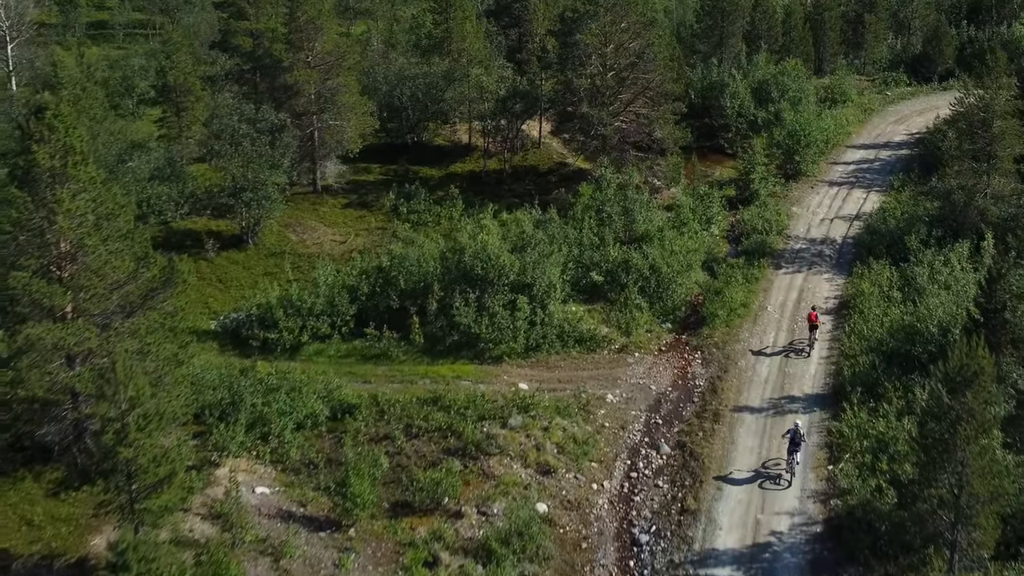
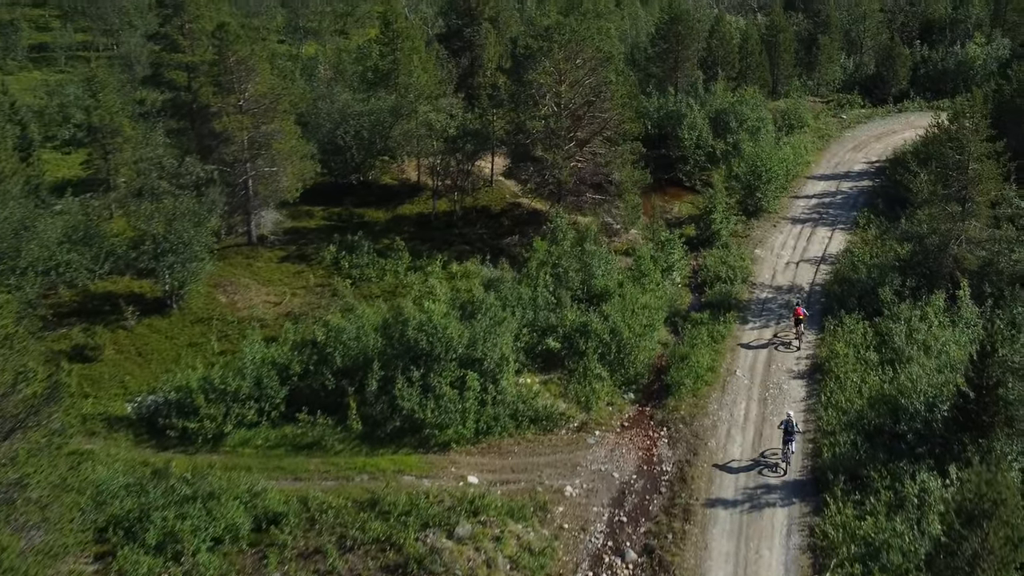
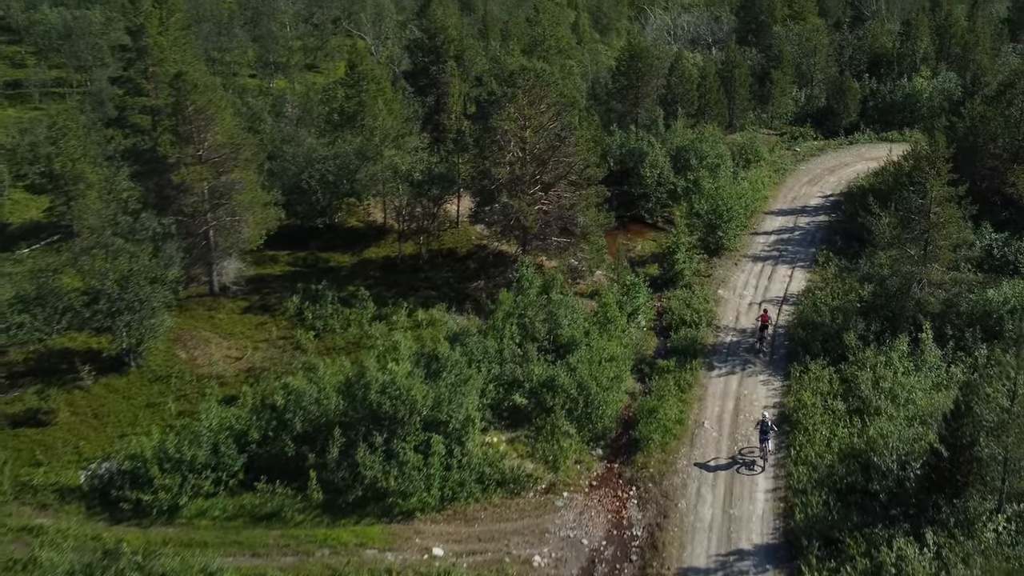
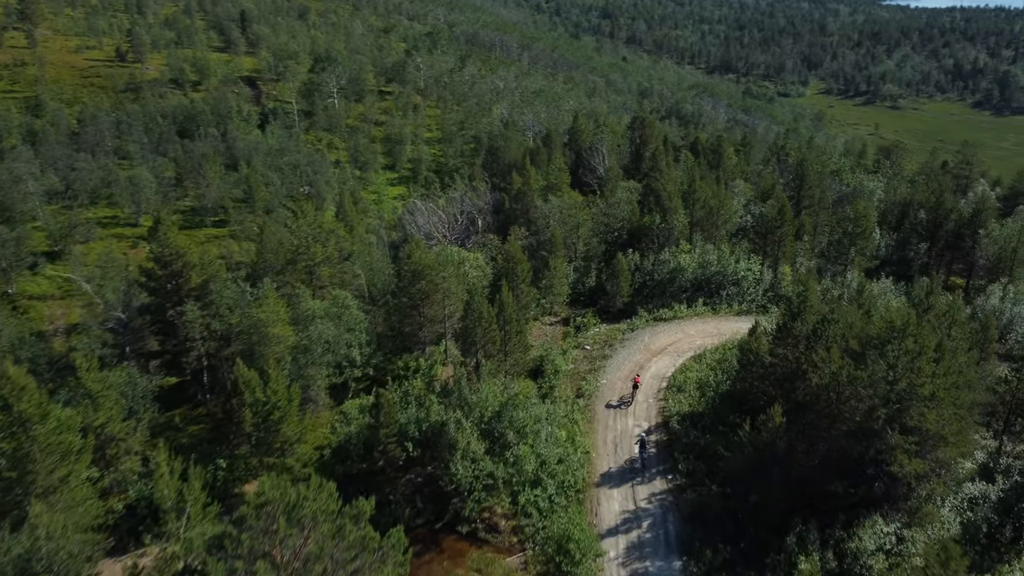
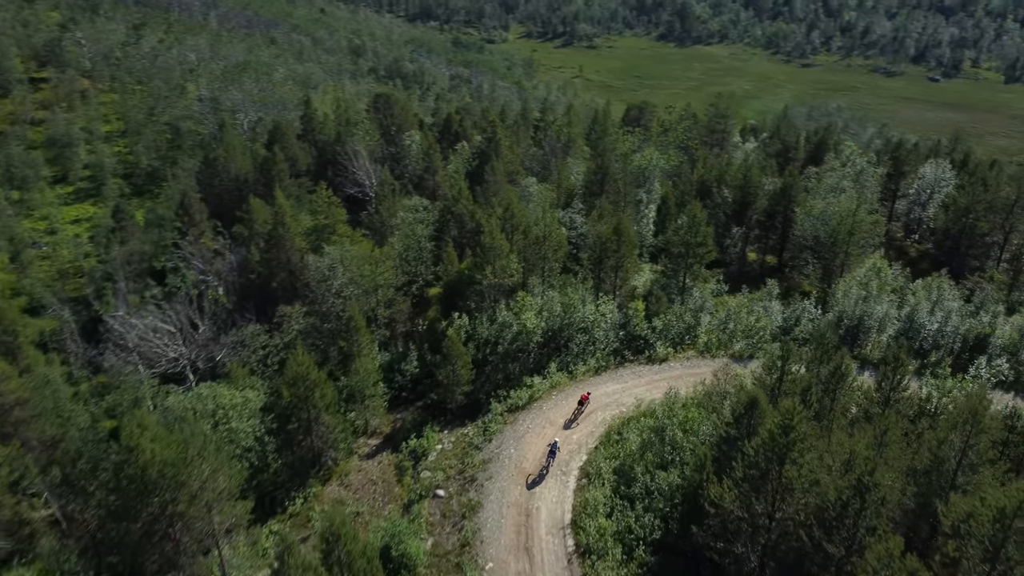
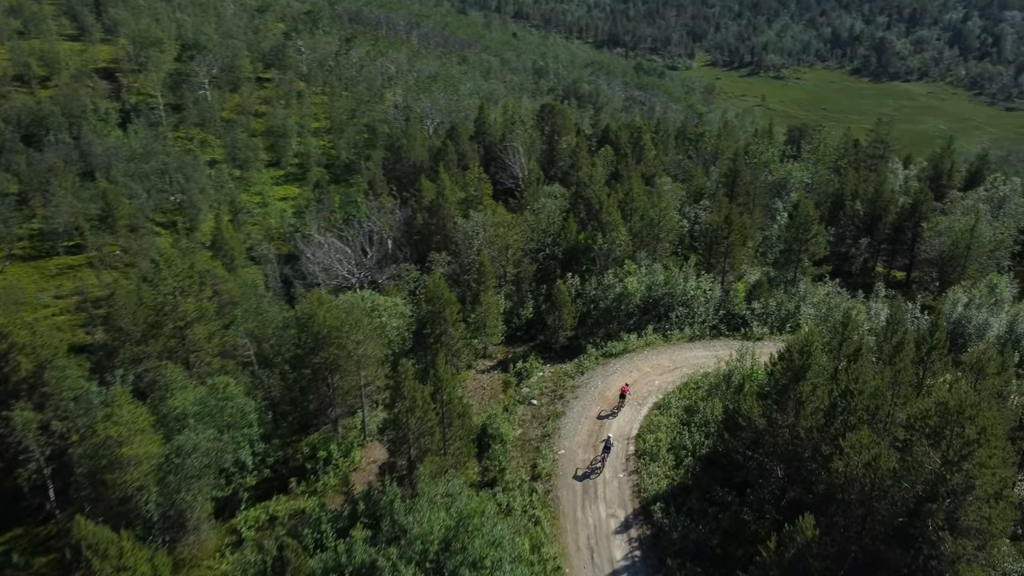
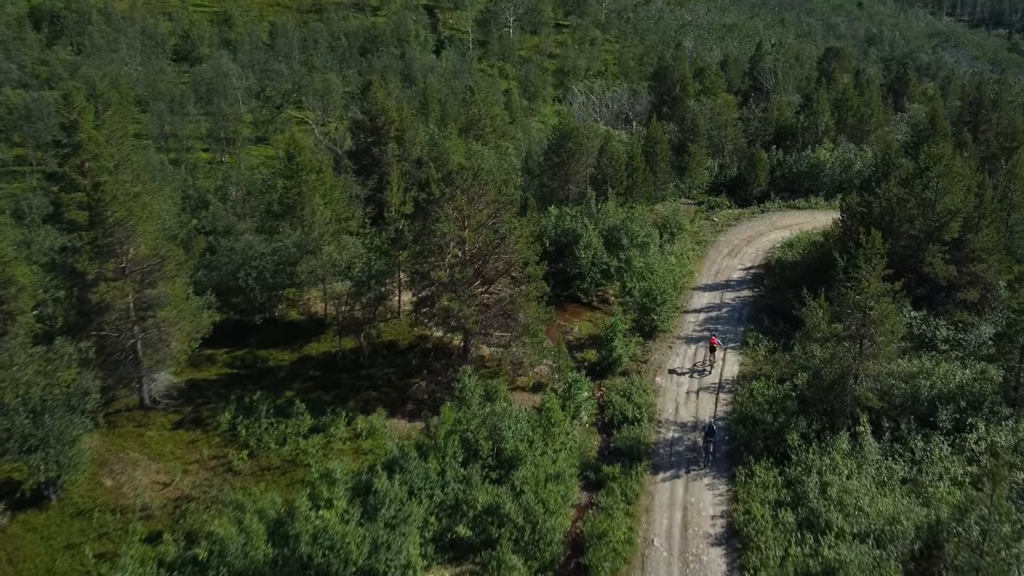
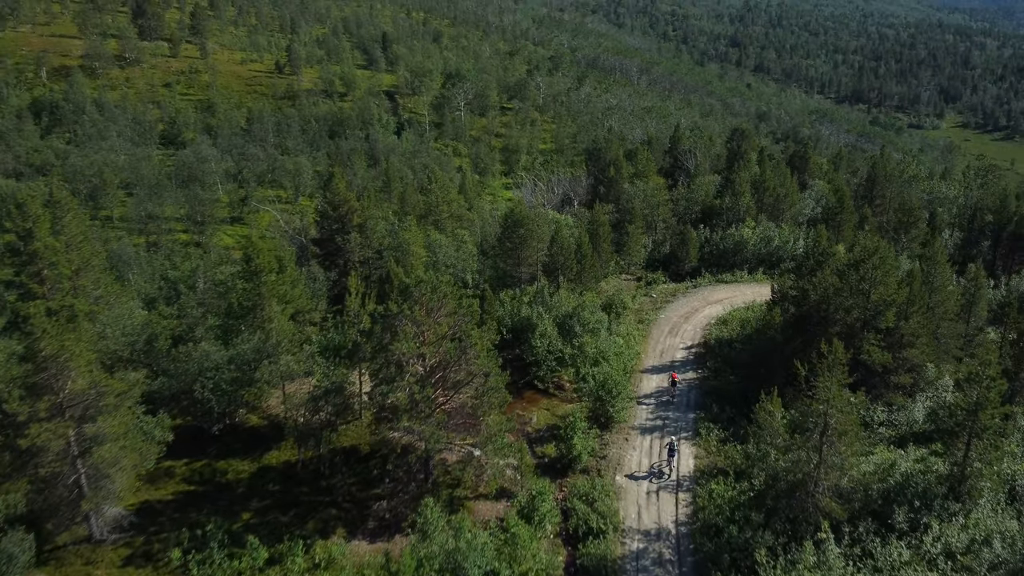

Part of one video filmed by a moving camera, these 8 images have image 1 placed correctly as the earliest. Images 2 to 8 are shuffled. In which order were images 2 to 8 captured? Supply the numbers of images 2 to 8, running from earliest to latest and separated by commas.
2, 3, 7, 8, 4, 6, 5
